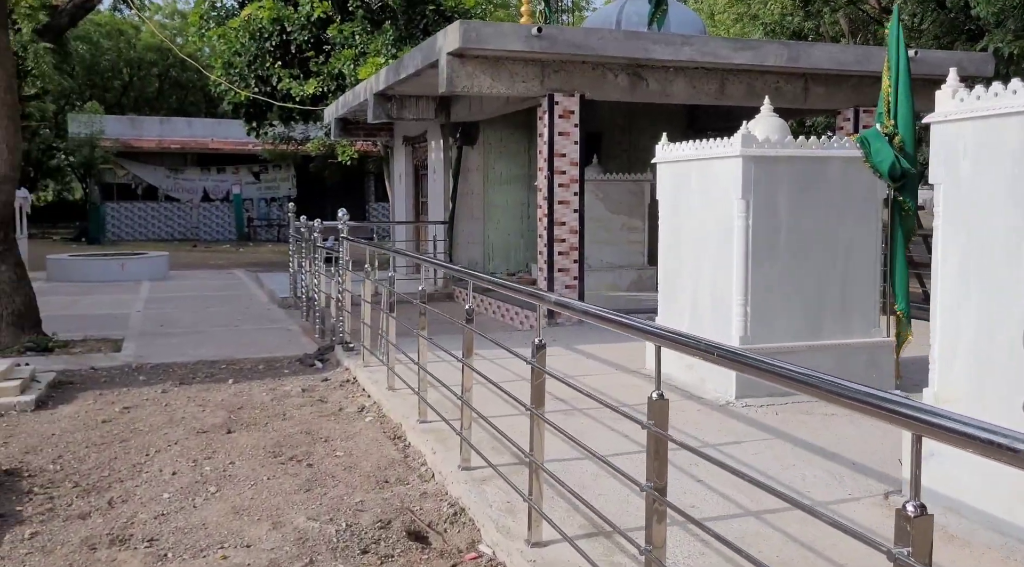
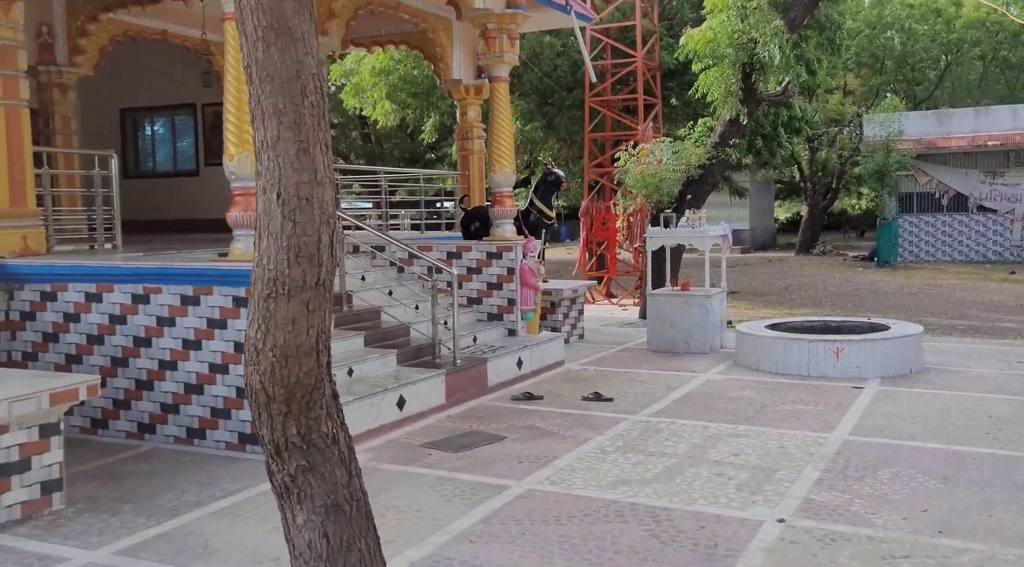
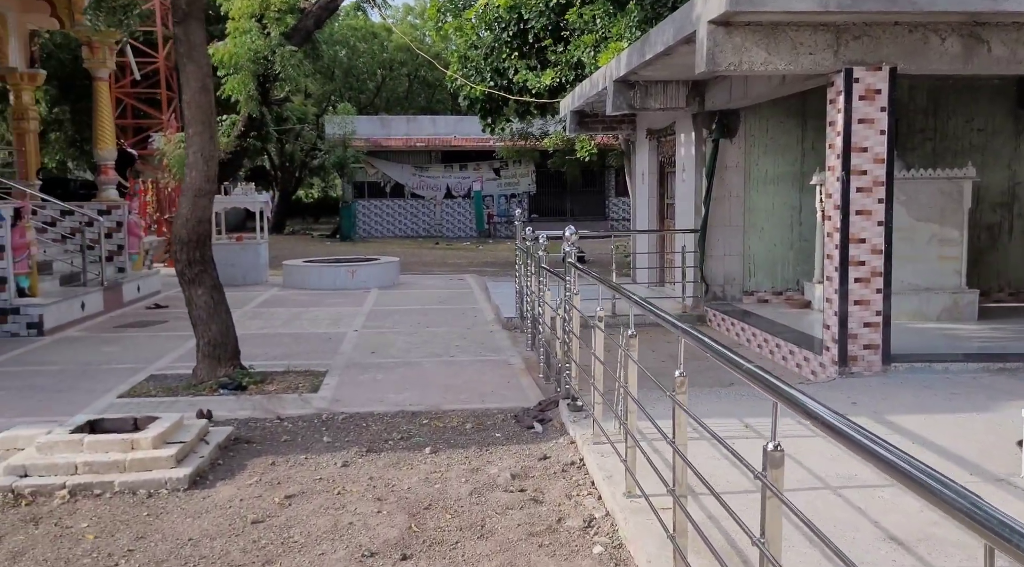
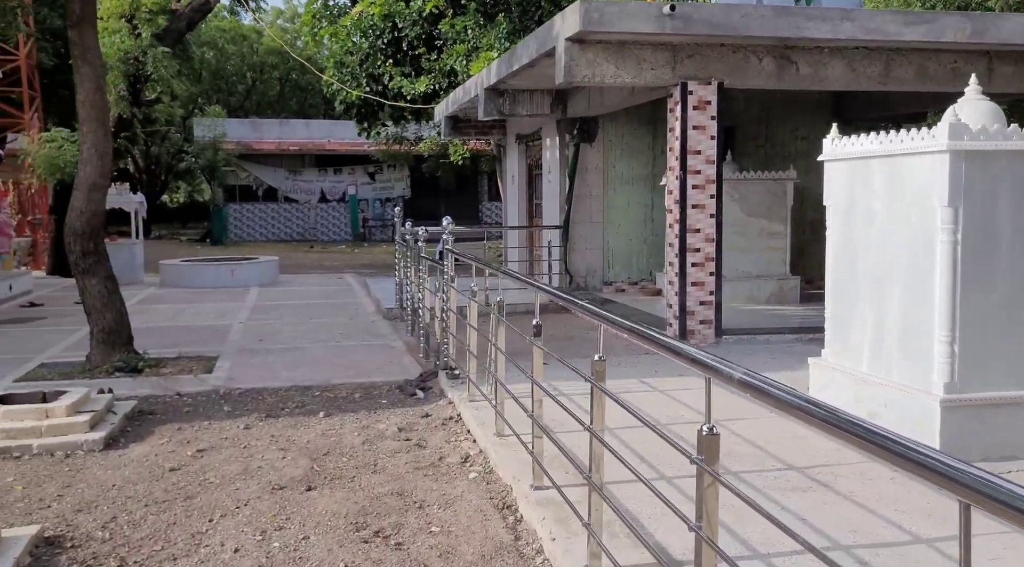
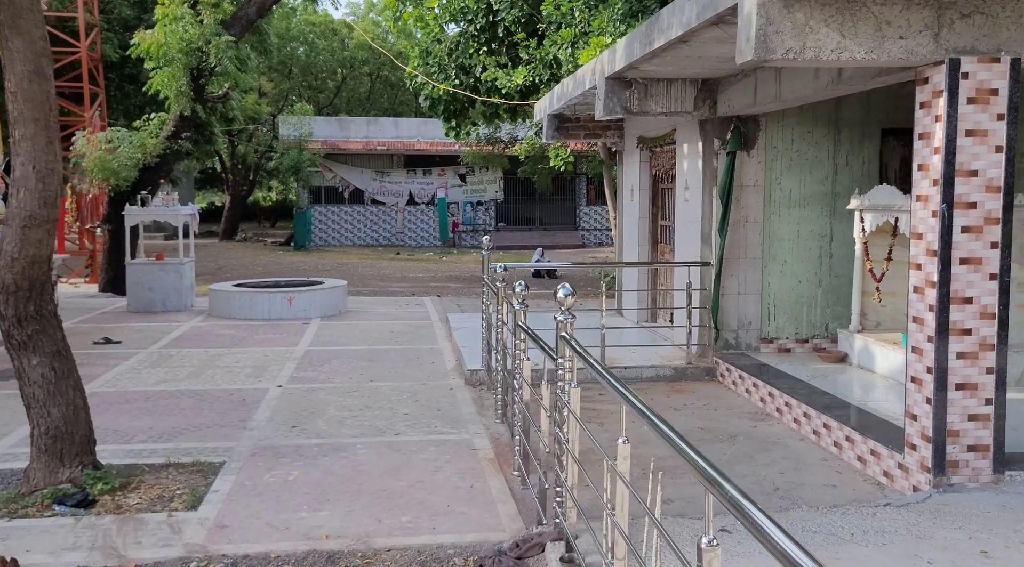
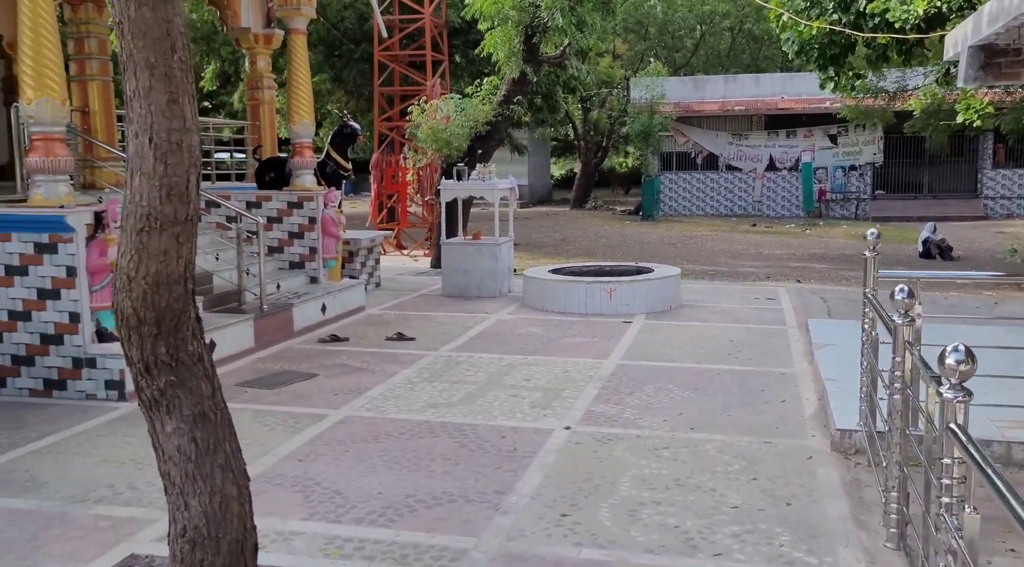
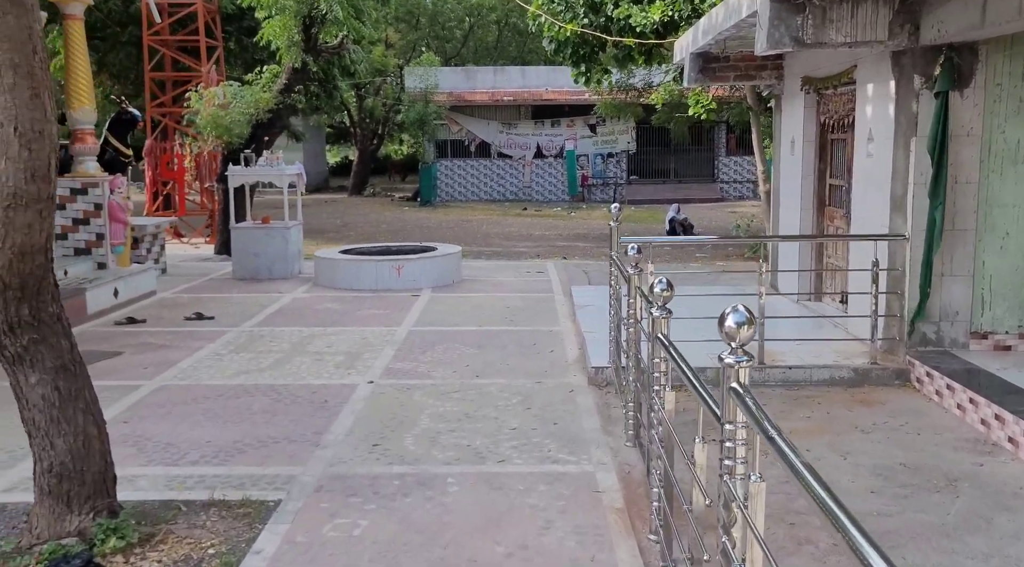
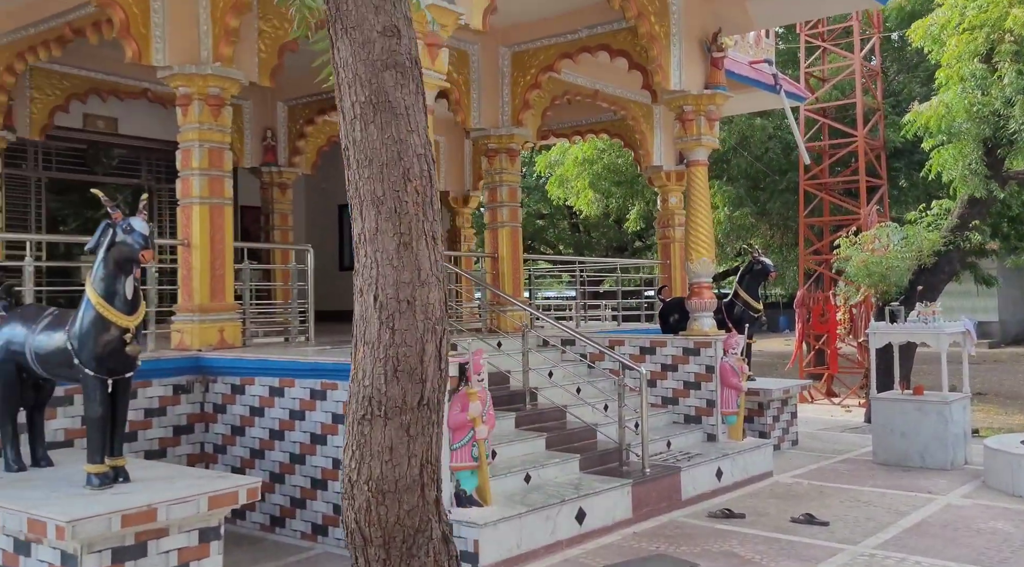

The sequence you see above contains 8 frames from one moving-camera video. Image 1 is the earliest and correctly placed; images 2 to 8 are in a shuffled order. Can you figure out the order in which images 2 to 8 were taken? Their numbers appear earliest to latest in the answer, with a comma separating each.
4, 3, 5, 7, 6, 2, 8
